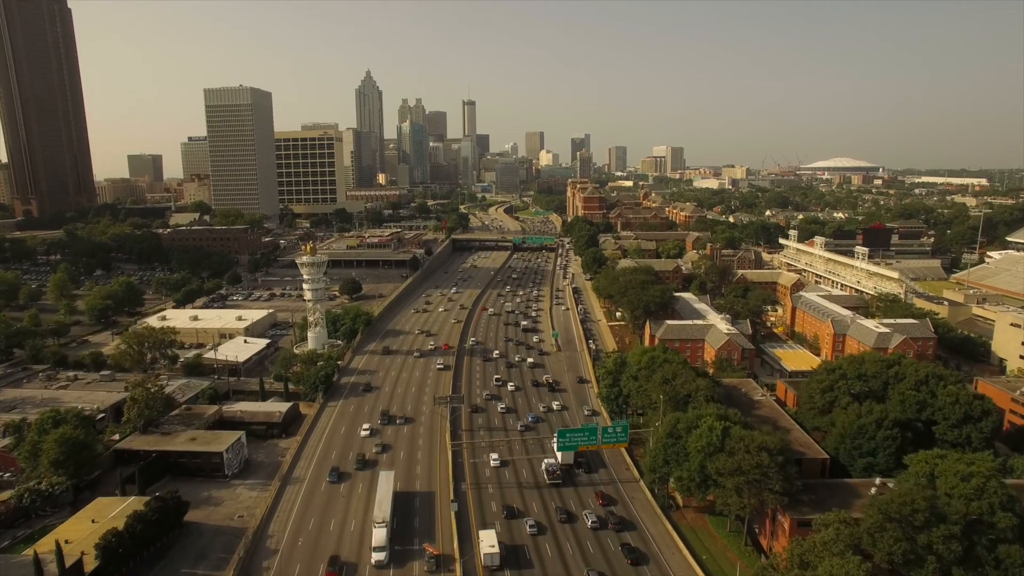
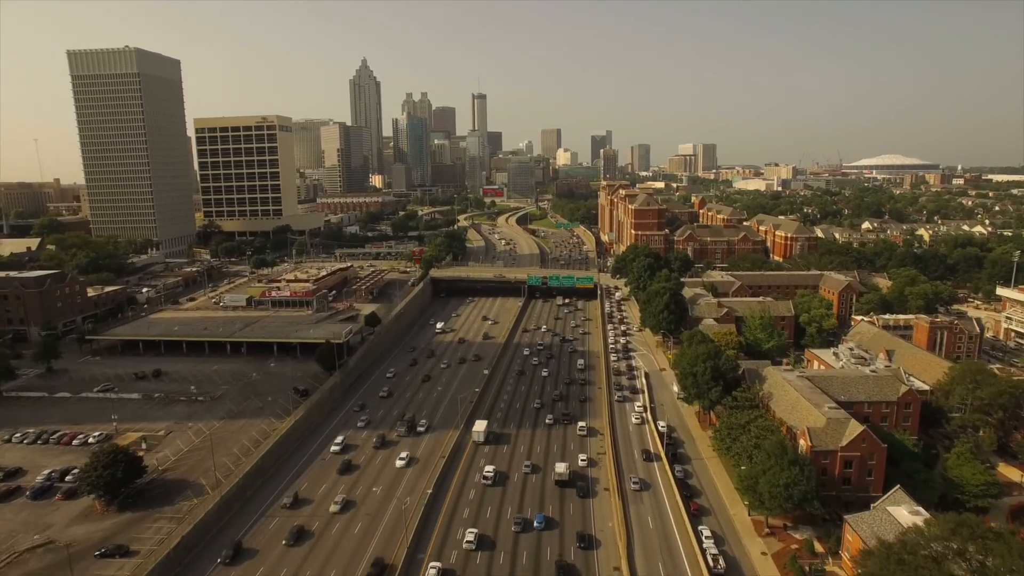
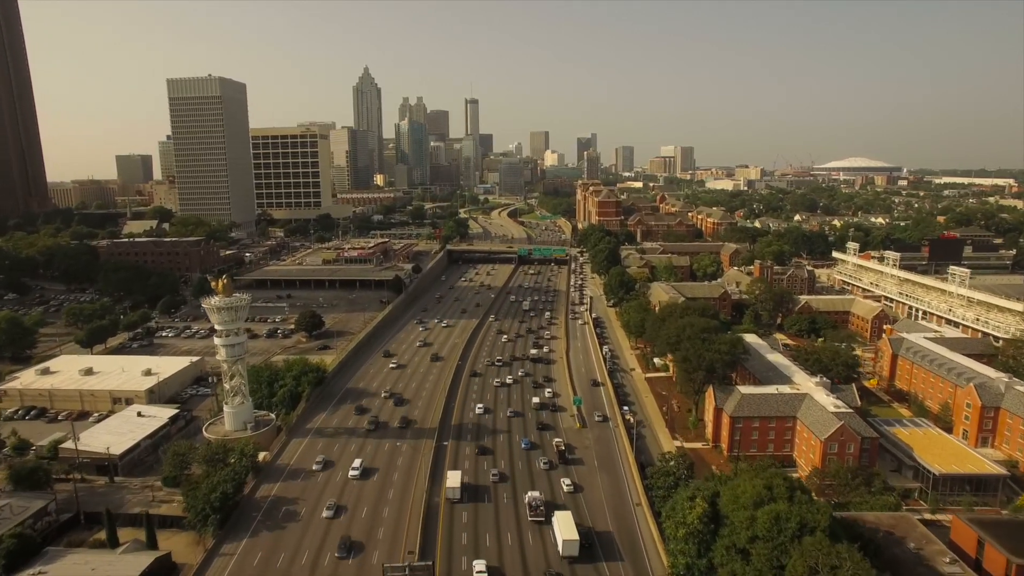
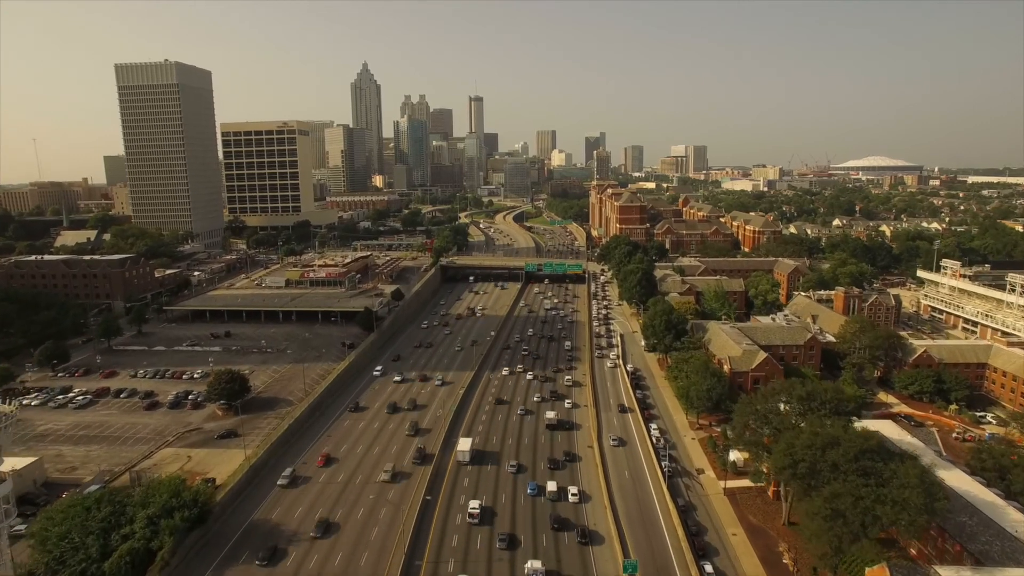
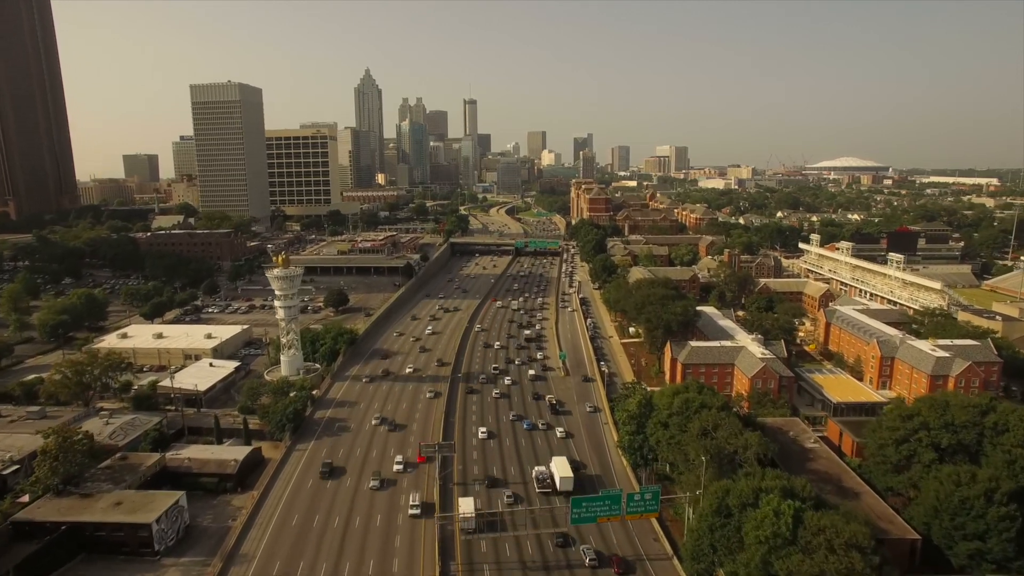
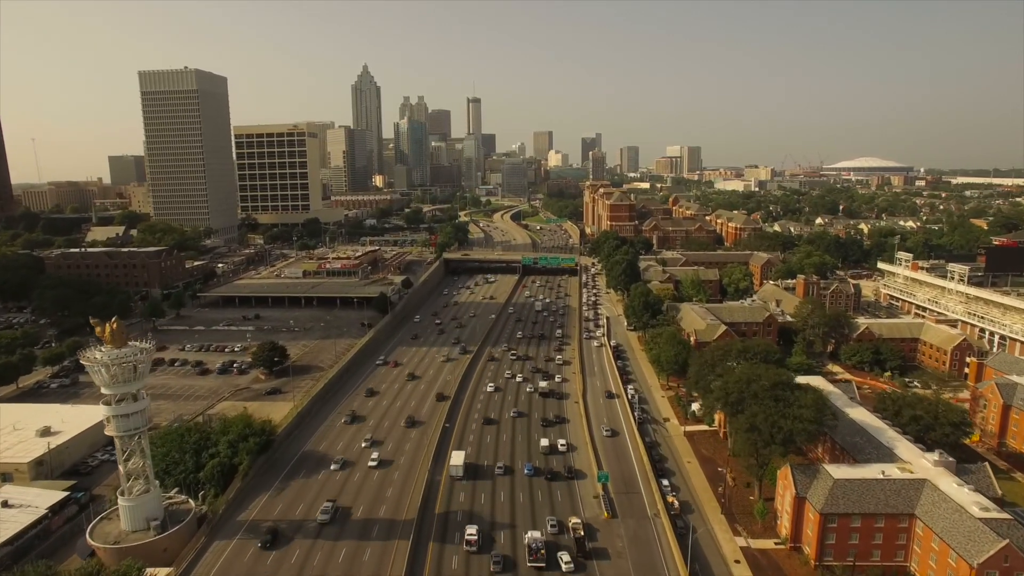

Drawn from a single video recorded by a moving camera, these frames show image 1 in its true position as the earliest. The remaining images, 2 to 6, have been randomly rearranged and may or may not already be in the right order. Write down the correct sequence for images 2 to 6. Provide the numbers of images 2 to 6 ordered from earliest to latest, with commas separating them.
5, 3, 6, 4, 2
